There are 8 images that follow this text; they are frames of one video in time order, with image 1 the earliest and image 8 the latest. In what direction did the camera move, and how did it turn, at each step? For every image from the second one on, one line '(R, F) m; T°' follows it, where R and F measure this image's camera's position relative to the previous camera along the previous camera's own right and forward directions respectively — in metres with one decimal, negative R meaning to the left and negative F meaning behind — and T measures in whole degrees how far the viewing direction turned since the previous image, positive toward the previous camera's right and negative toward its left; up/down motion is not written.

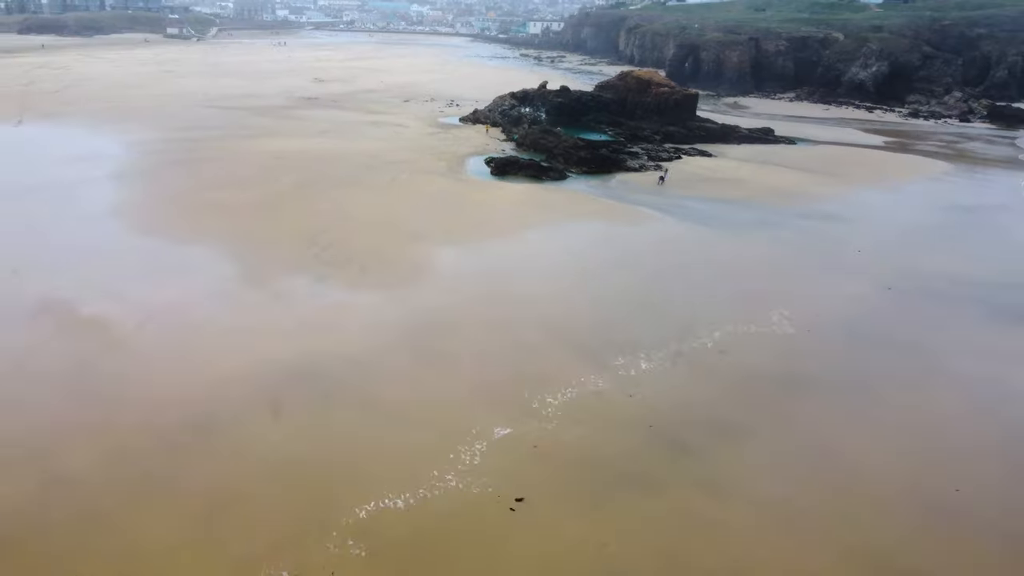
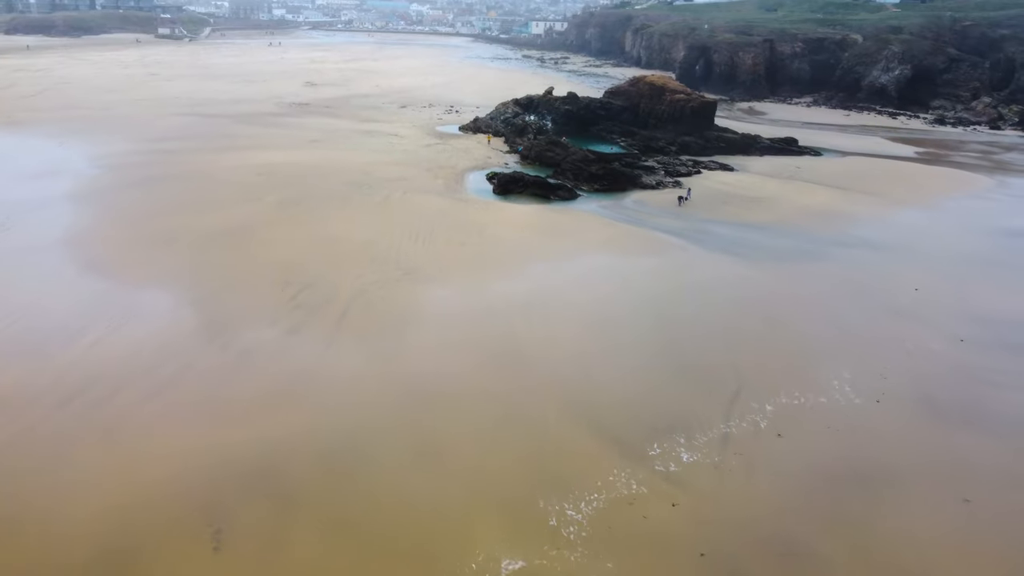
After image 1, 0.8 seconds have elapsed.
(-0.1, +2.2) m; 0°
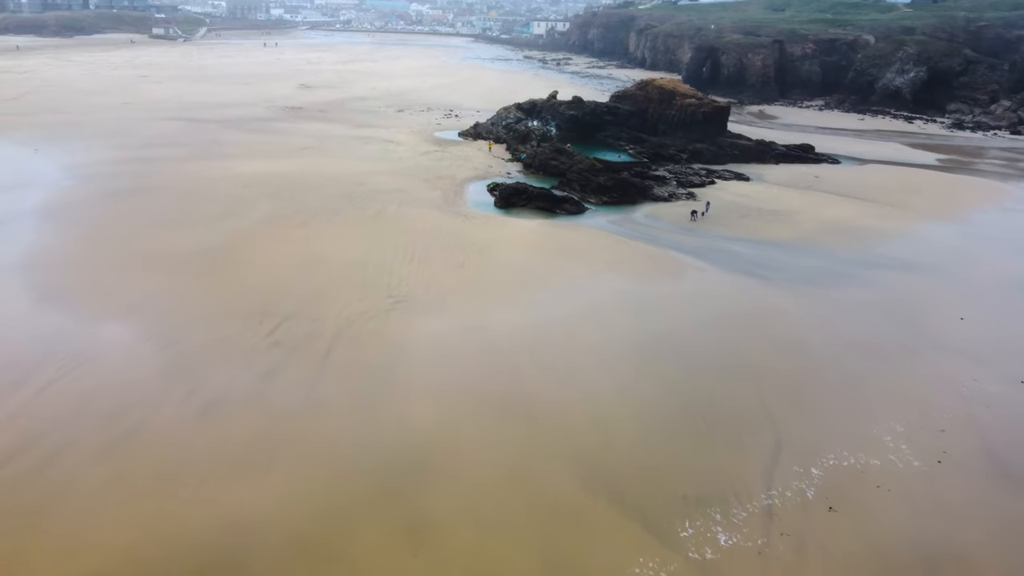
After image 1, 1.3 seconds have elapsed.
(-0.1, +1.4) m; 0°
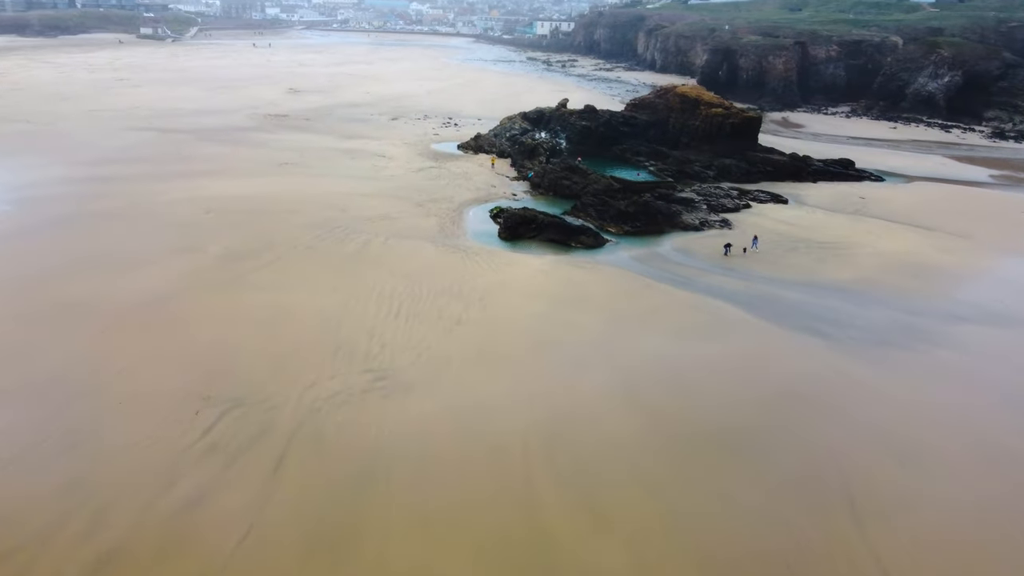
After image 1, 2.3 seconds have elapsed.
(-0.2, +2.8) m; 0°
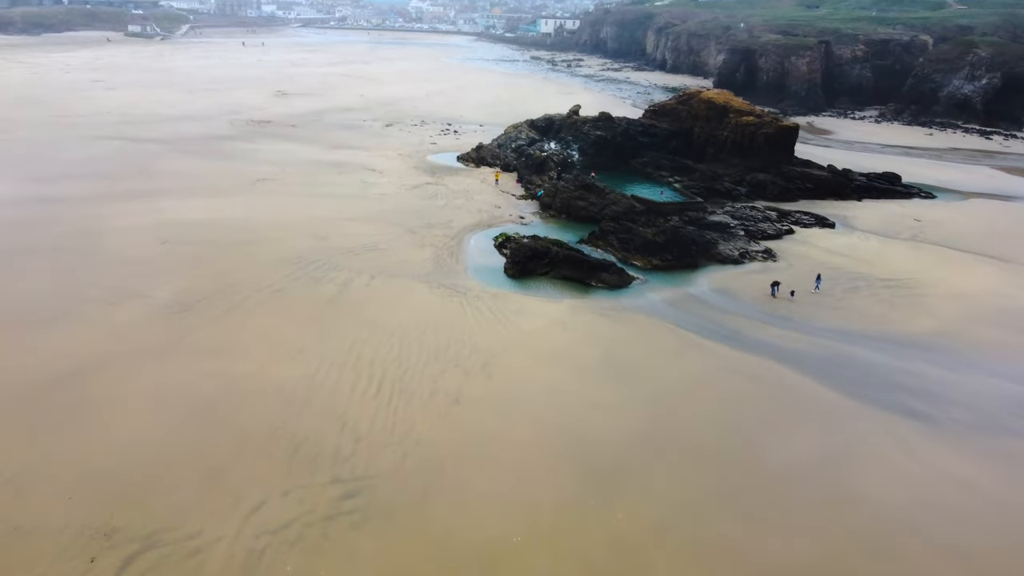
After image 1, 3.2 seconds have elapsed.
(-0.2, +2.5) m; 0°
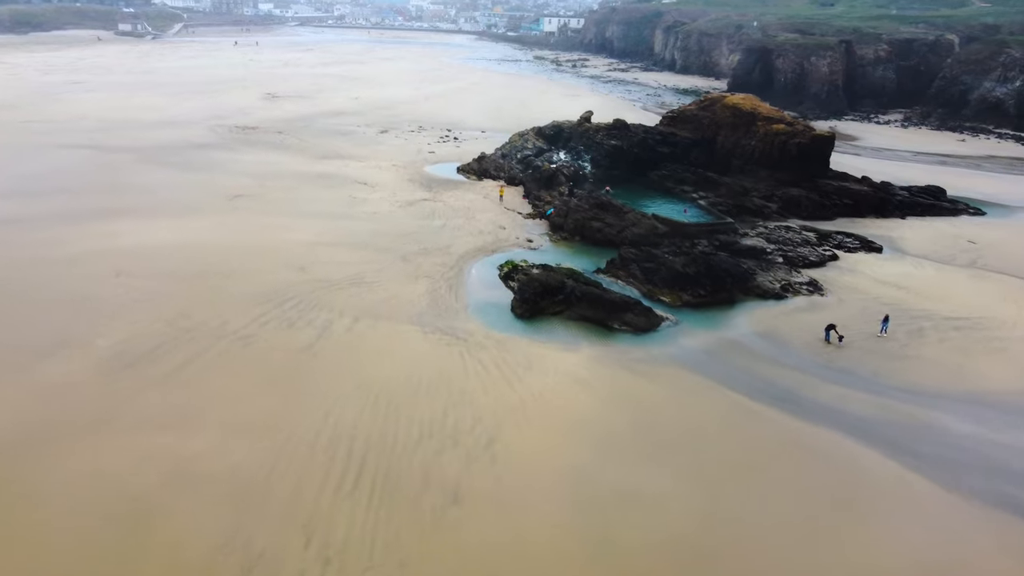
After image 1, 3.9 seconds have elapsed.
(-0.1, +2.0) m; 0°
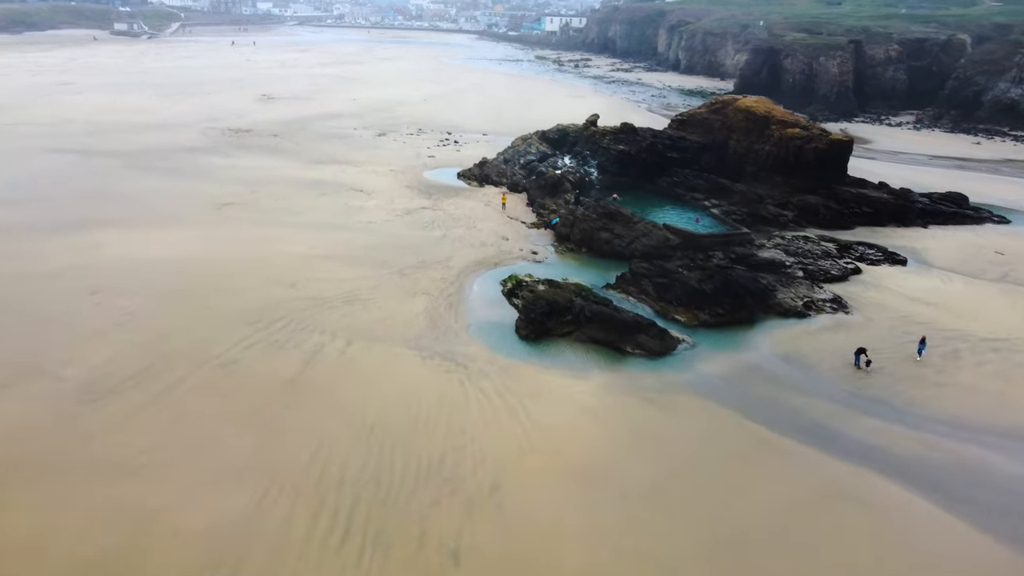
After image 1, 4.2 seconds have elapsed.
(-0.1, +0.8) m; 0°
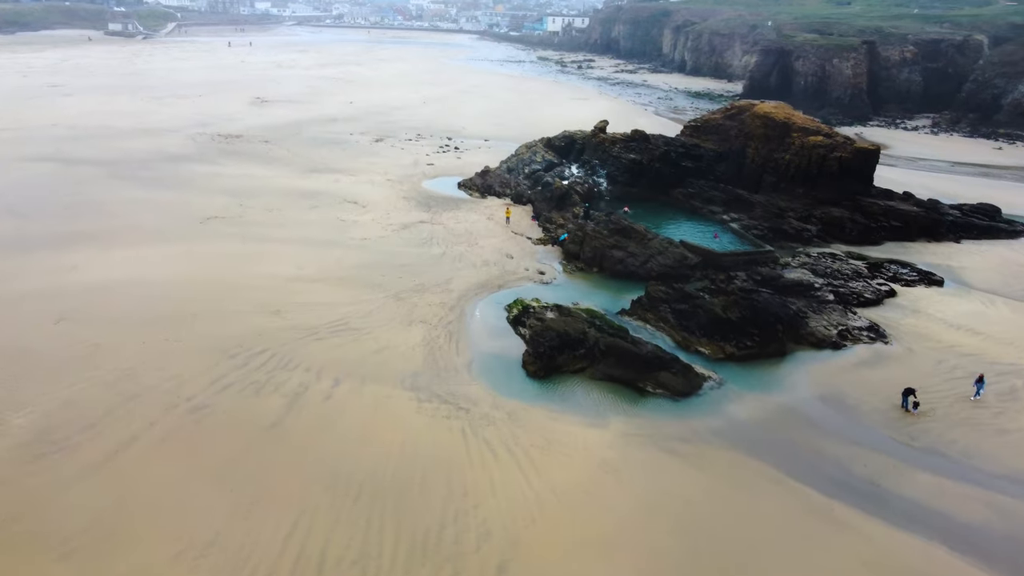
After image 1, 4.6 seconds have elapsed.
(-0.1, +1.1) m; 0°
